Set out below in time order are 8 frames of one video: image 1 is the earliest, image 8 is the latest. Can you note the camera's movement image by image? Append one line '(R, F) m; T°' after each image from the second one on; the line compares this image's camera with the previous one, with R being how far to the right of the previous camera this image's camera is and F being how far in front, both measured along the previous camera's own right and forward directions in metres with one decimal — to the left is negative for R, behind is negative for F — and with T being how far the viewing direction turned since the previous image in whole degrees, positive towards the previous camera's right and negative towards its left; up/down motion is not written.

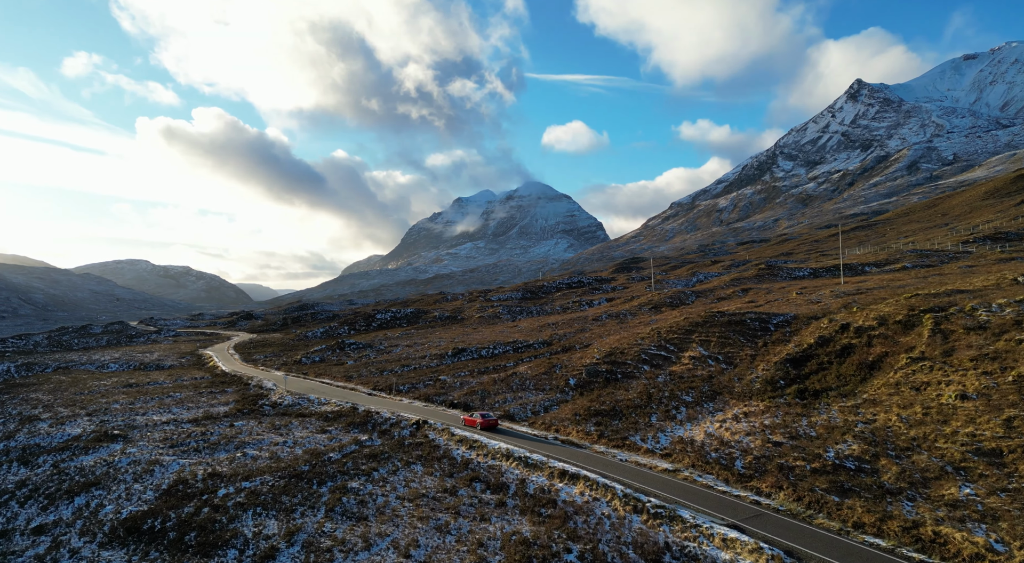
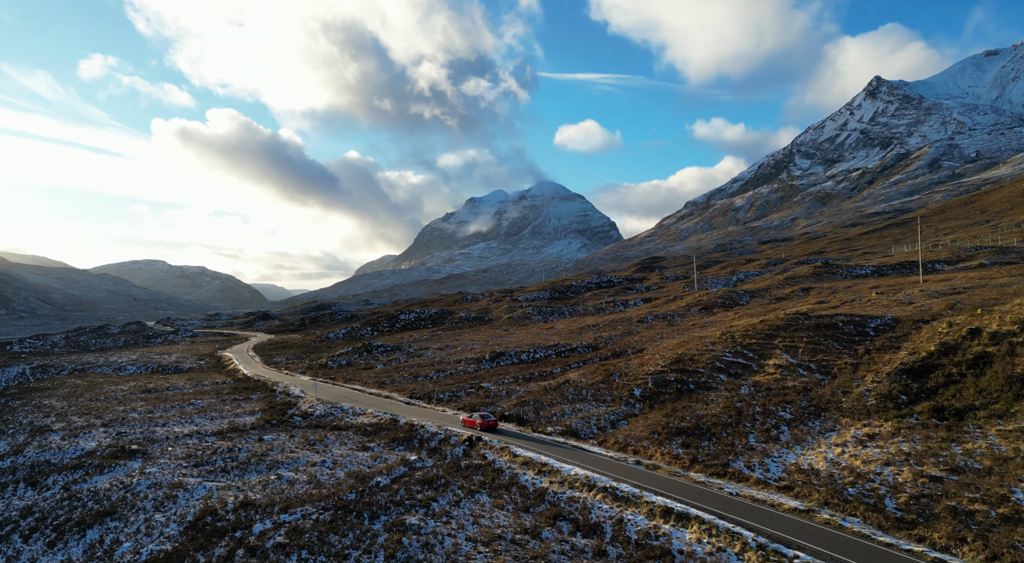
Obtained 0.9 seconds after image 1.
(-3.0, +4.4) m; -1°
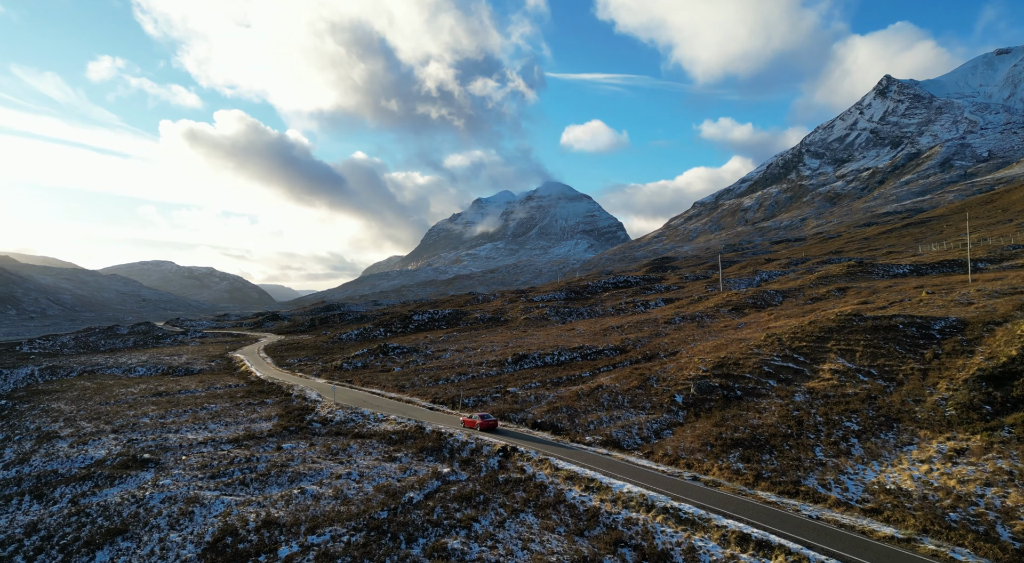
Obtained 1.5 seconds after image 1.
(-1.7, +2.3) m; -1°
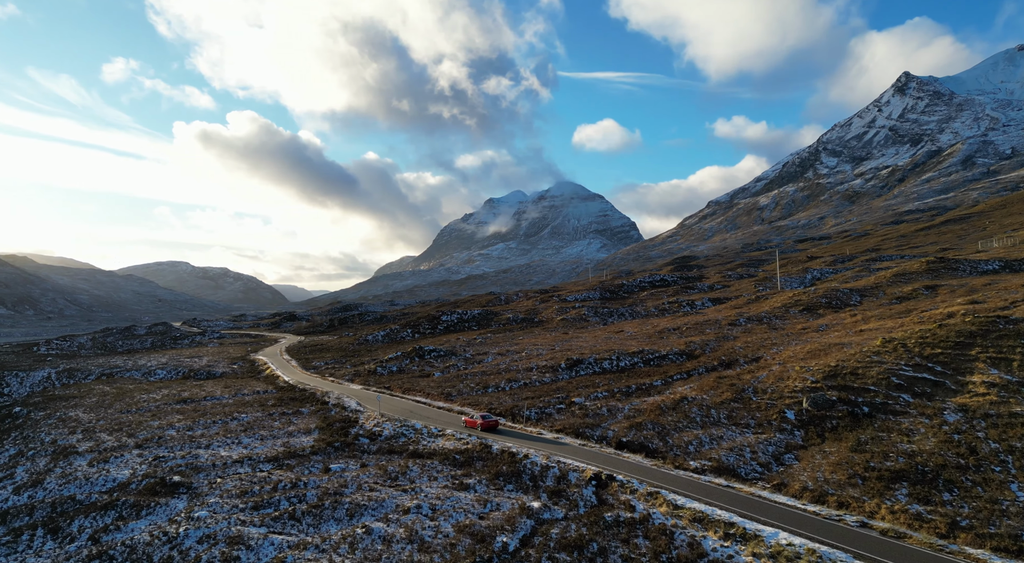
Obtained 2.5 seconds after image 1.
(-3.8, +4.9) m; -1°
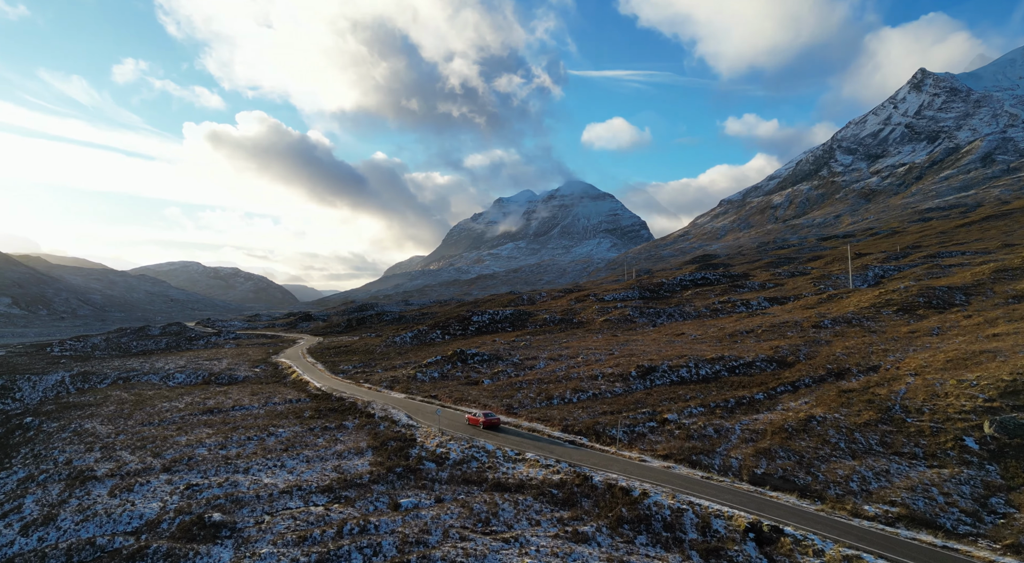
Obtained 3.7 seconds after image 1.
(-4.4, +5.6) m; -1°
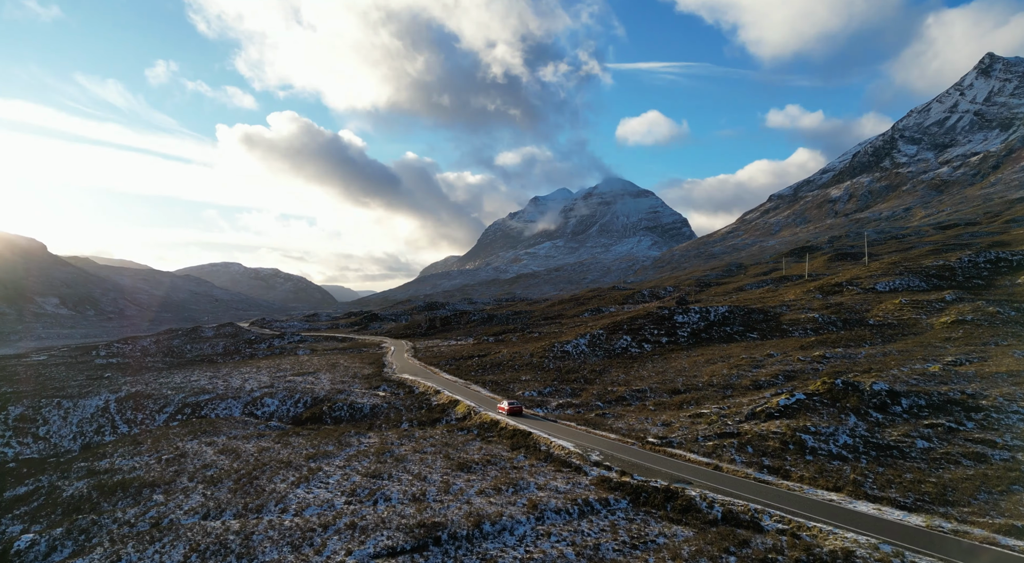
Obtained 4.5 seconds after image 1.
(-21.2, +28.7) m; -3°
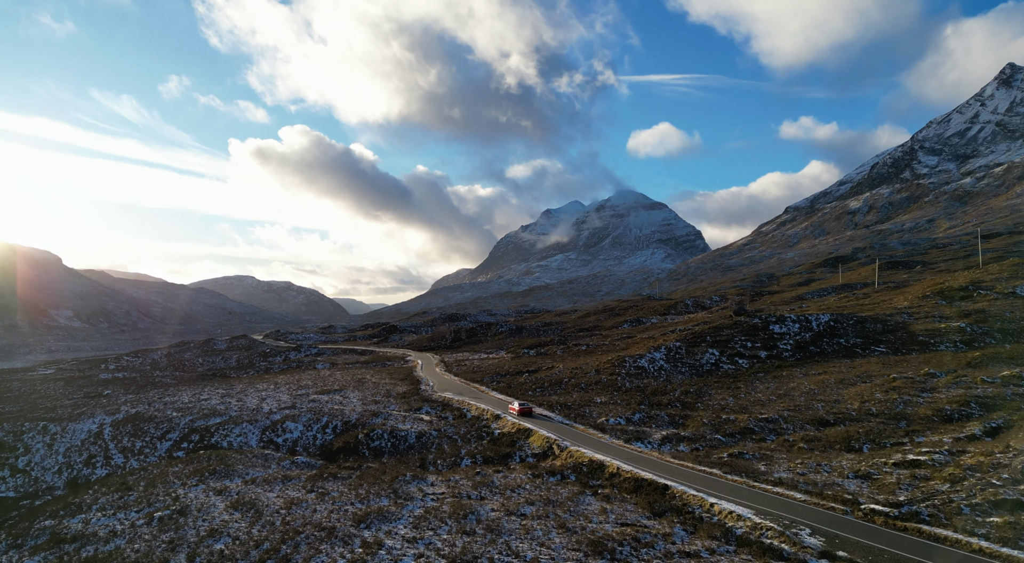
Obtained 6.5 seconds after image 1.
(-5.1, +10.1) m; -1°
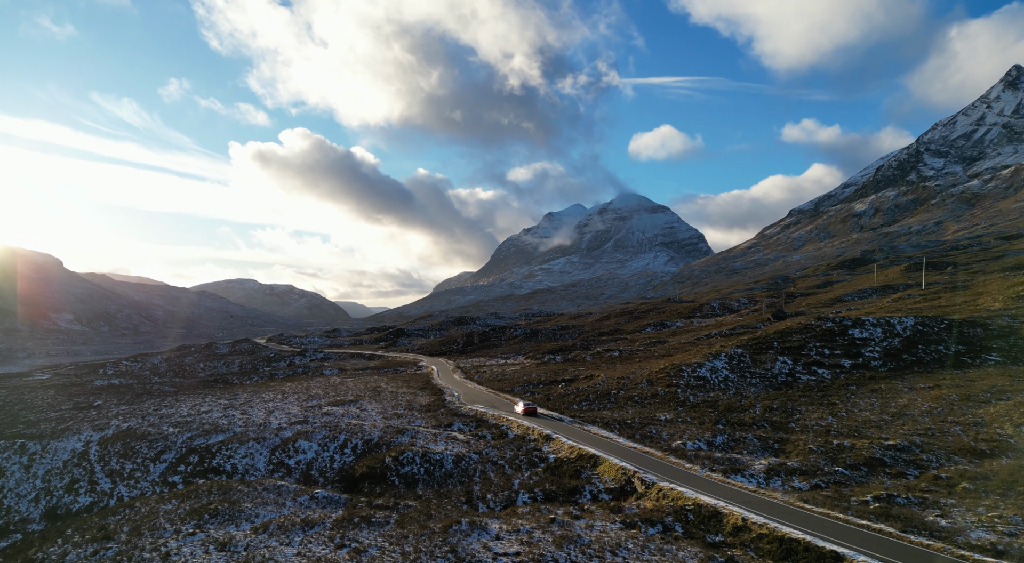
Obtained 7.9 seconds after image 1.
(-3.5, +6.9) m; 0°
